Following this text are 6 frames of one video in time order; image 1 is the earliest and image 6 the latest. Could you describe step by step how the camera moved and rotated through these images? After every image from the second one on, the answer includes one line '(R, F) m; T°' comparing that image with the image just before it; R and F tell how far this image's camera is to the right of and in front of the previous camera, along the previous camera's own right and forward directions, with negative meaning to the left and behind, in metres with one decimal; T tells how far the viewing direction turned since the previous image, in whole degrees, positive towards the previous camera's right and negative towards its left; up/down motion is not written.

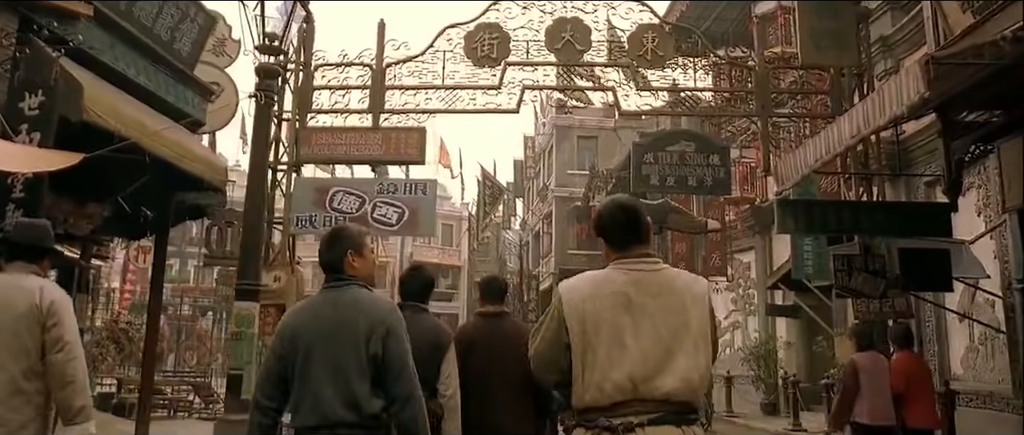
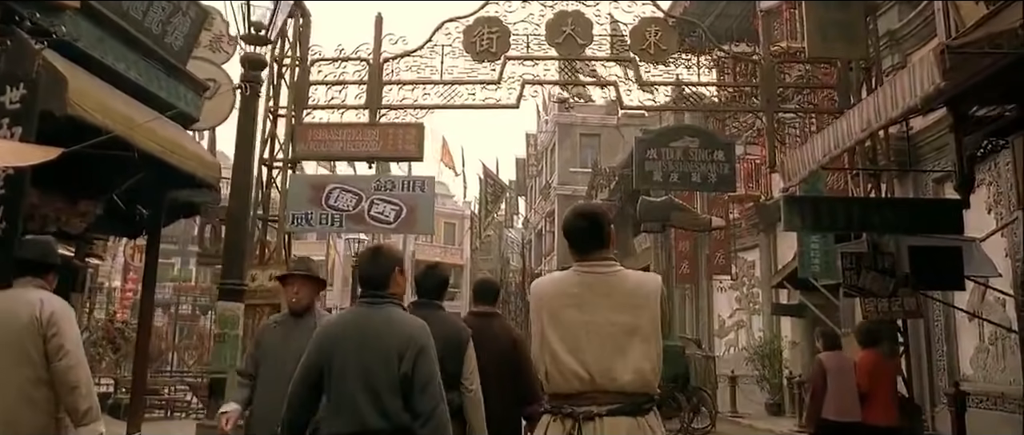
(0.0, +0.2) m; 0°
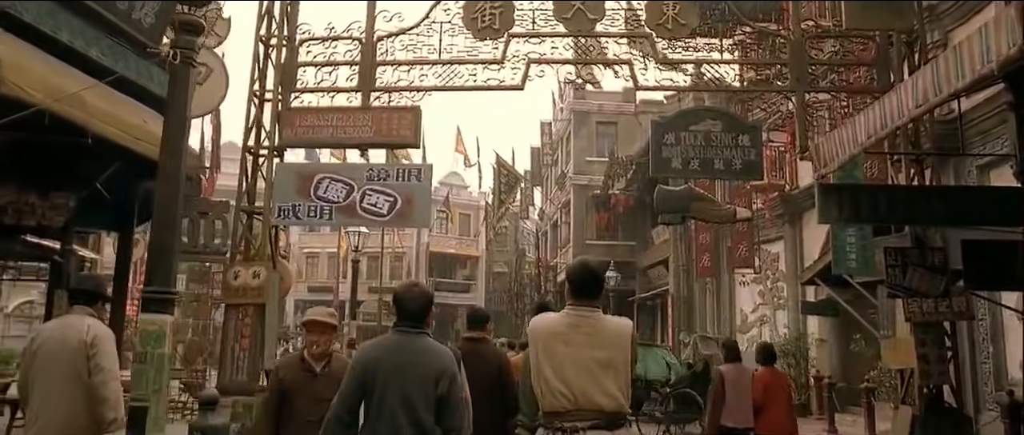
(+0.2, +0.9) m; -1°
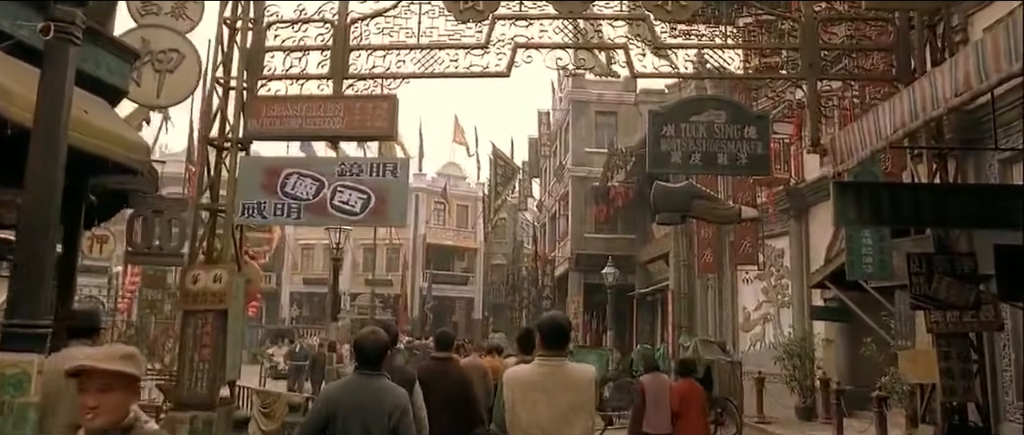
(+0.2, +0.8) m; 0°
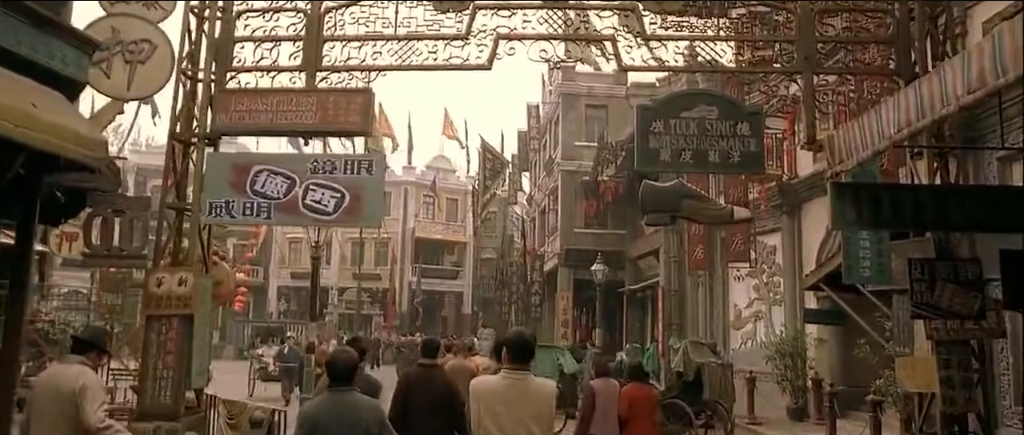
(+0.1, +0.4) m; +1°
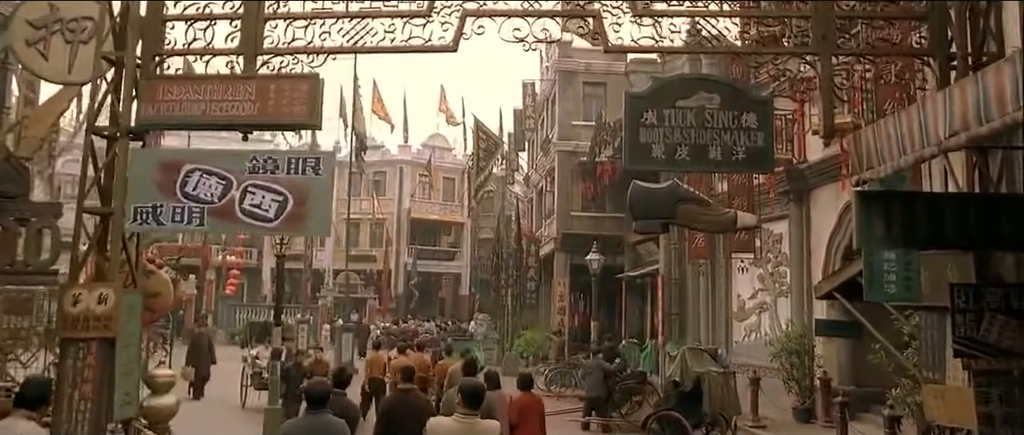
(+0.3, +1.1) m; 0°
